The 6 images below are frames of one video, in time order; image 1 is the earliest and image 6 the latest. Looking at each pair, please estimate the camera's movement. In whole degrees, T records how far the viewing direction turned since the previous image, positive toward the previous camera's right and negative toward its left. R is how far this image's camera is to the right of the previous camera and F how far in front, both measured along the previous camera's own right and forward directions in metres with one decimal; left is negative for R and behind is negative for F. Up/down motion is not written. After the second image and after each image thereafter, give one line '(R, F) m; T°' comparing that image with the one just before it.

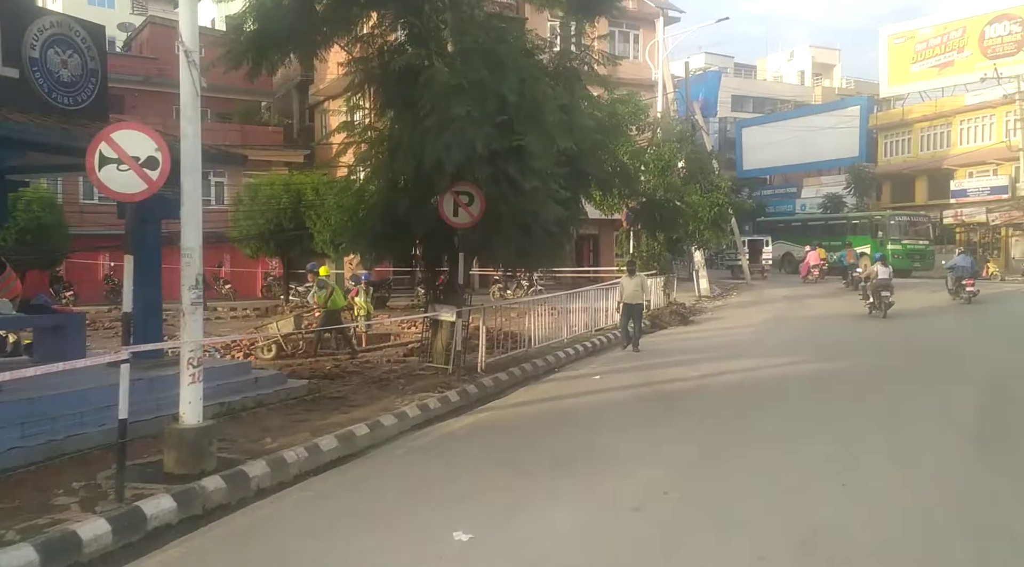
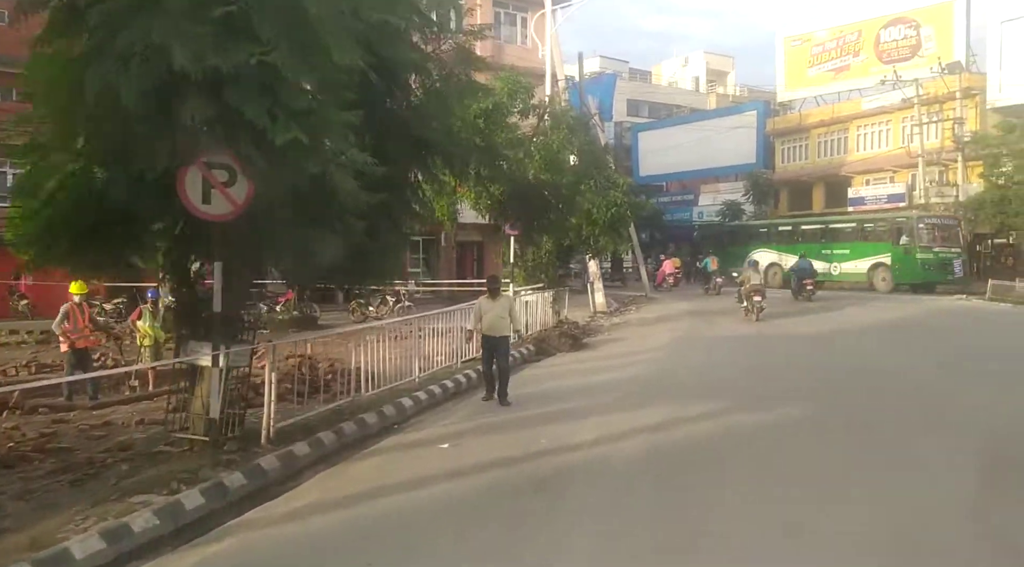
(+0.8, +3.5) m; +7°
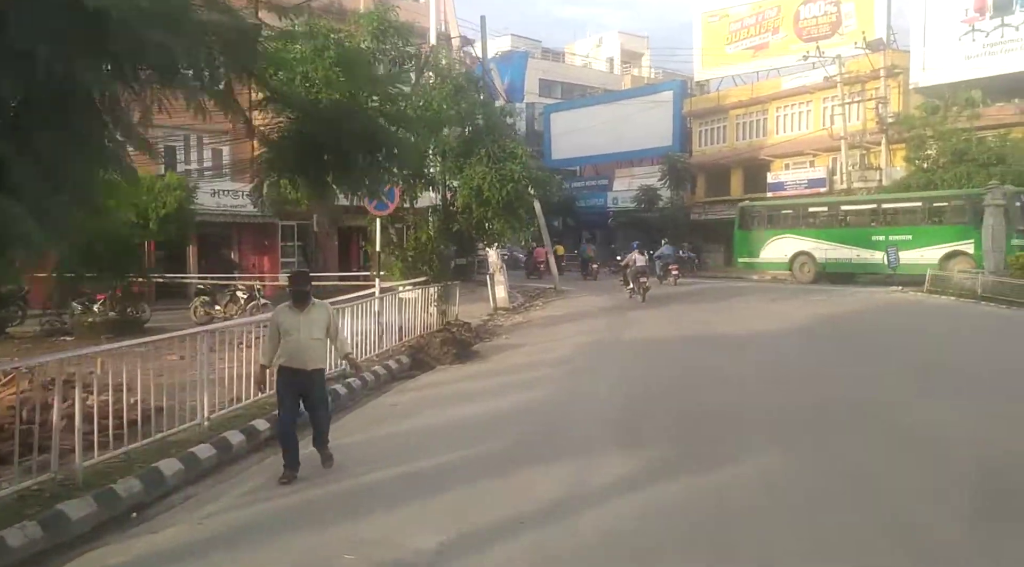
(+0.7, +3.1) m; +6°
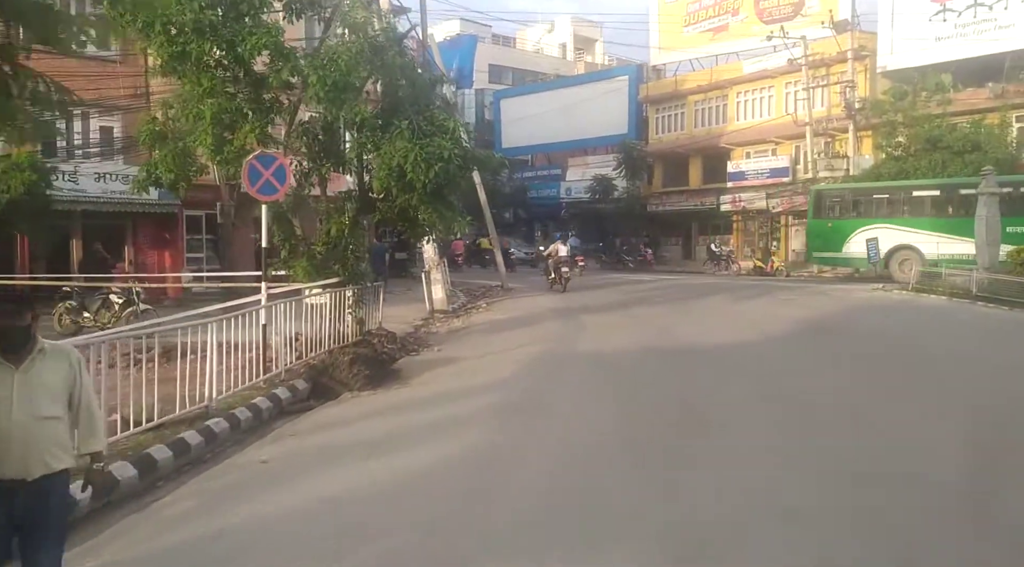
(+0.3, +2.4) m; +3°
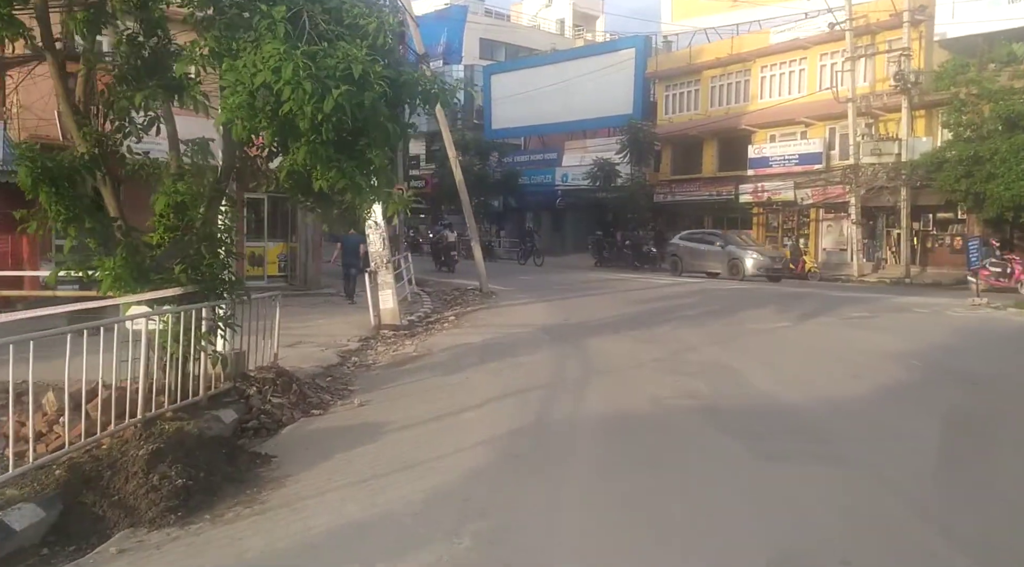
(+0.2, +4.8) m; +1°
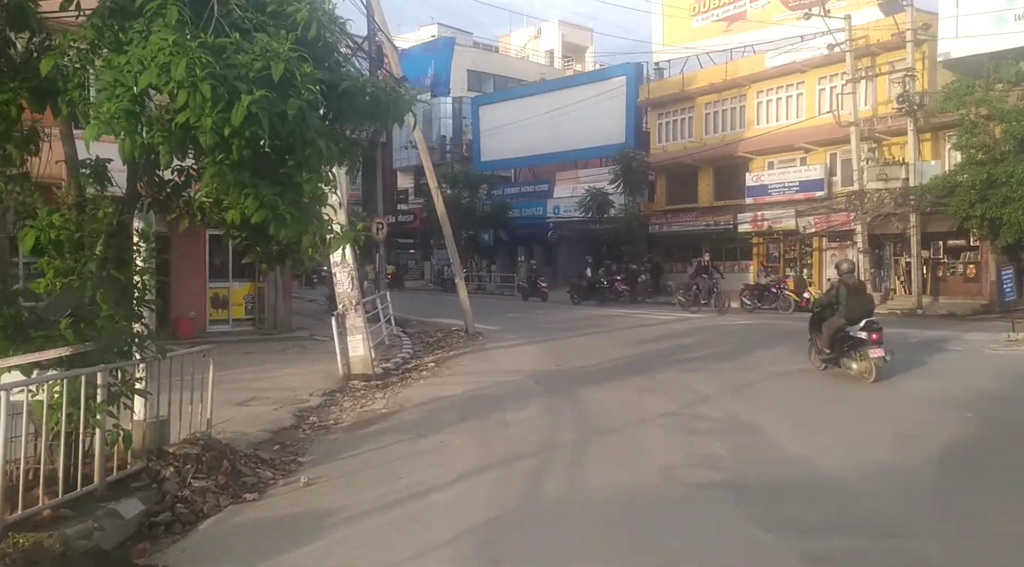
(+0.1, +1.4) m; 0°
